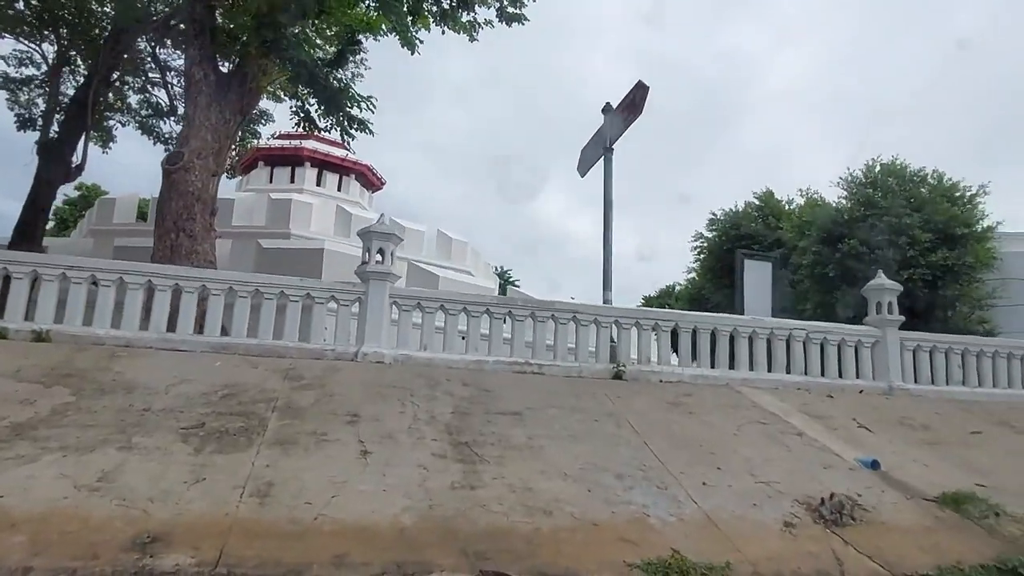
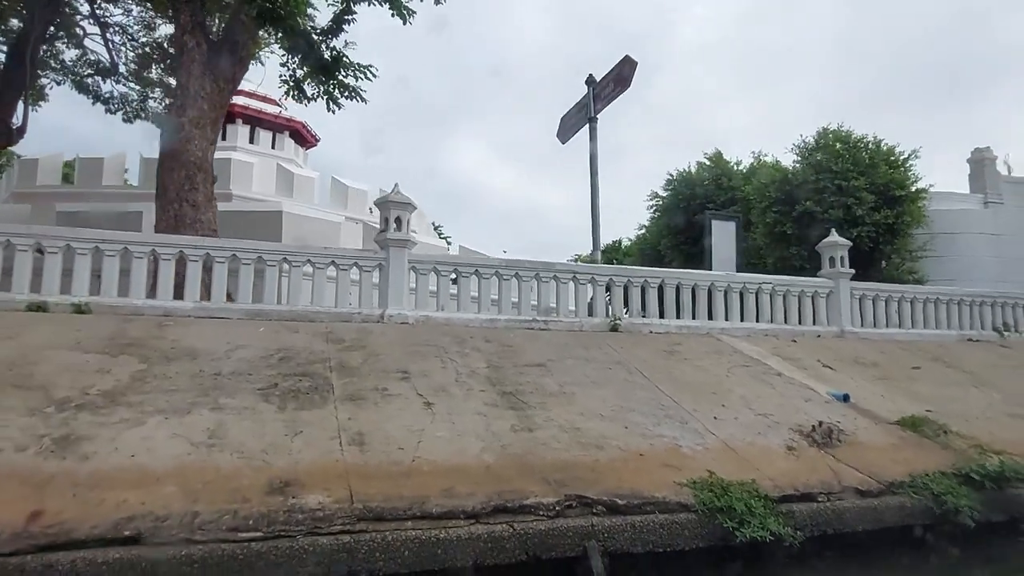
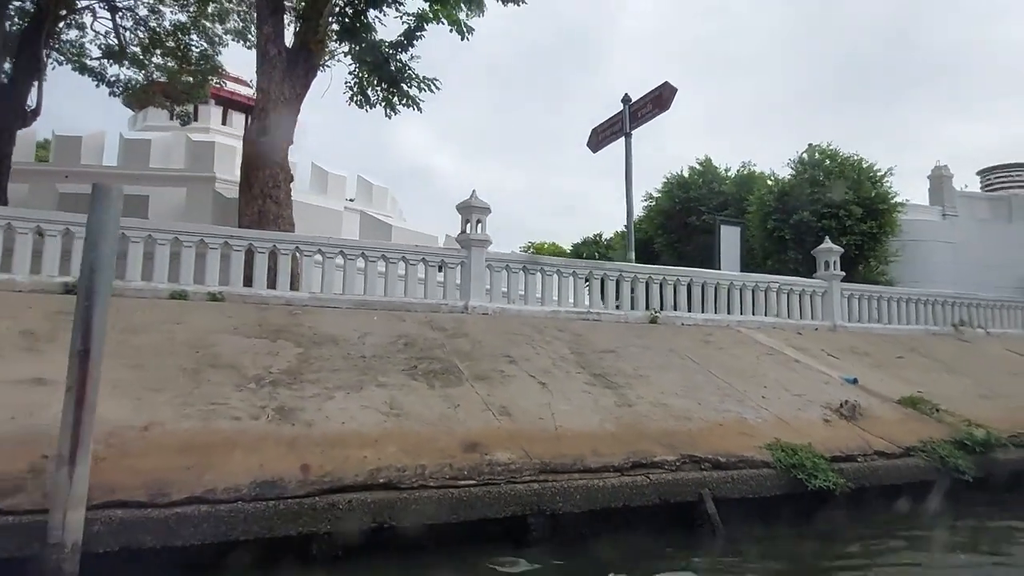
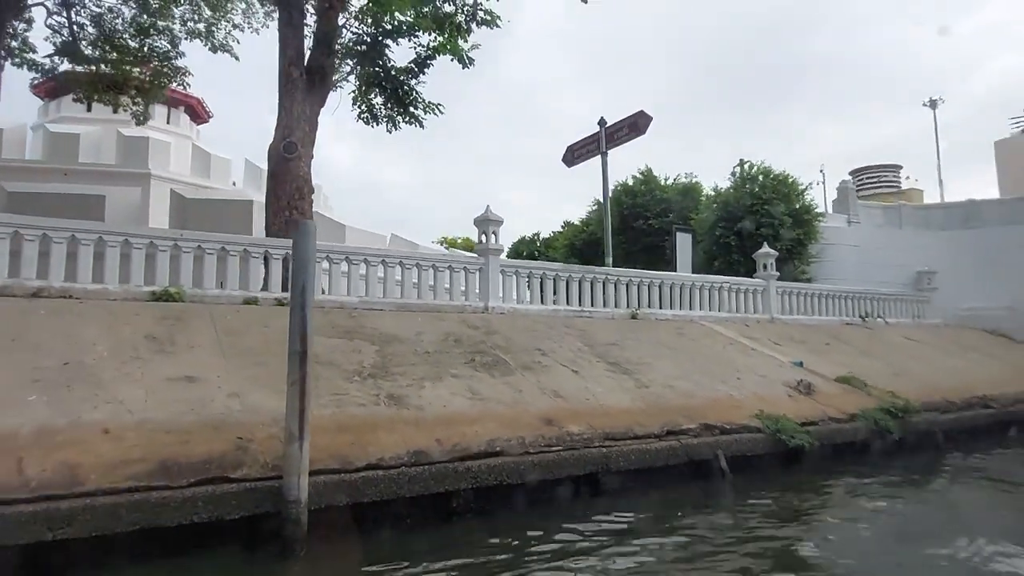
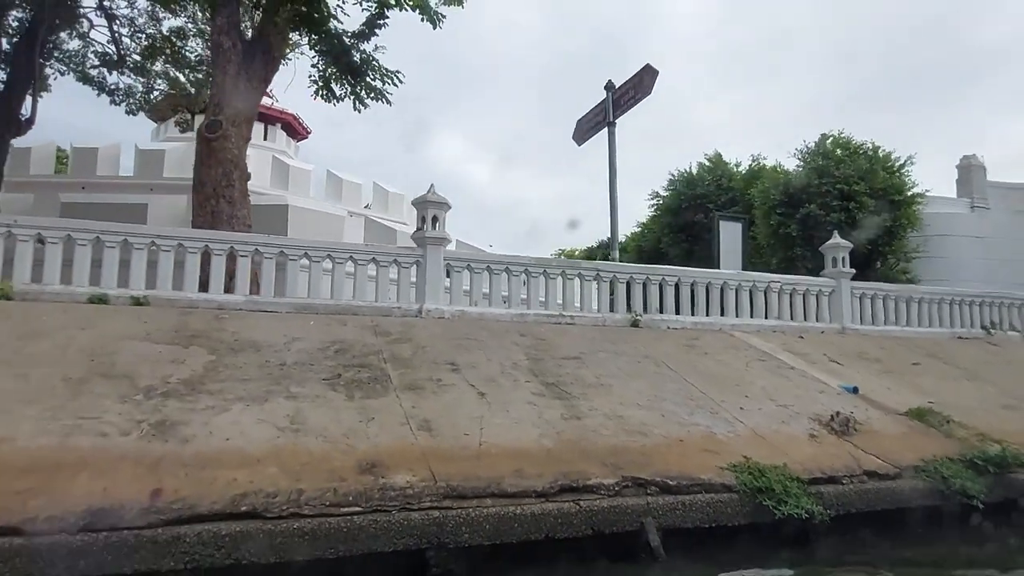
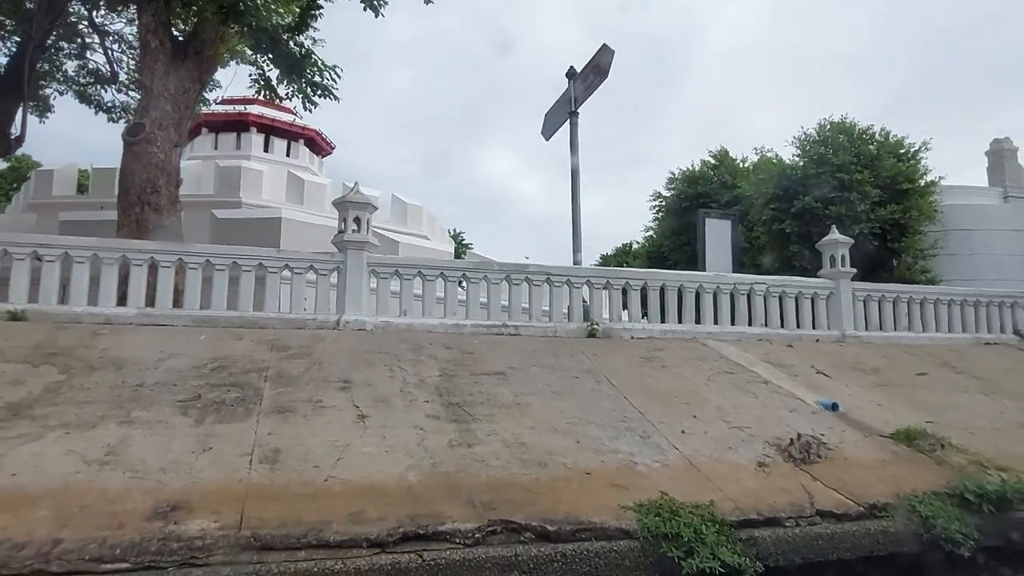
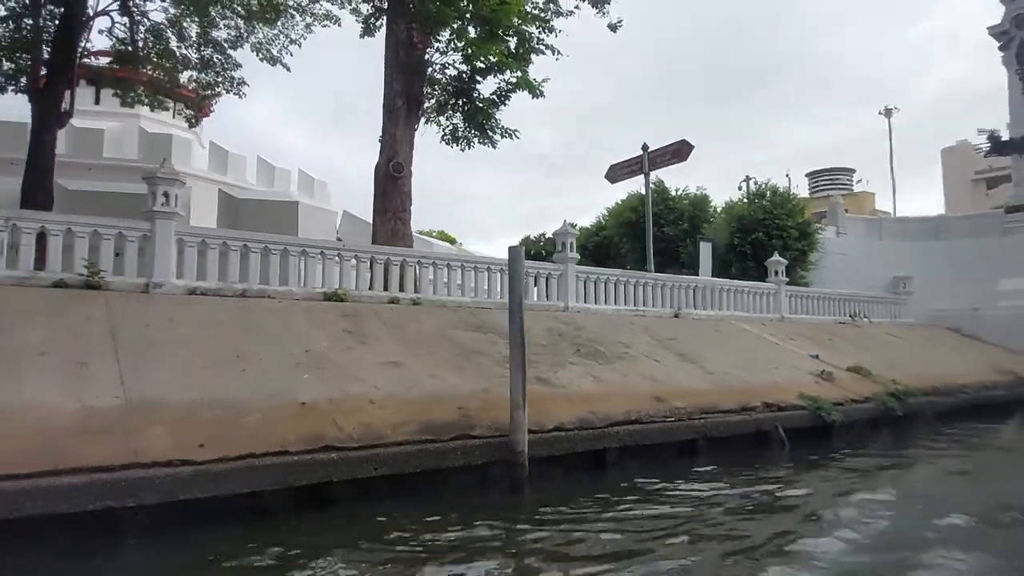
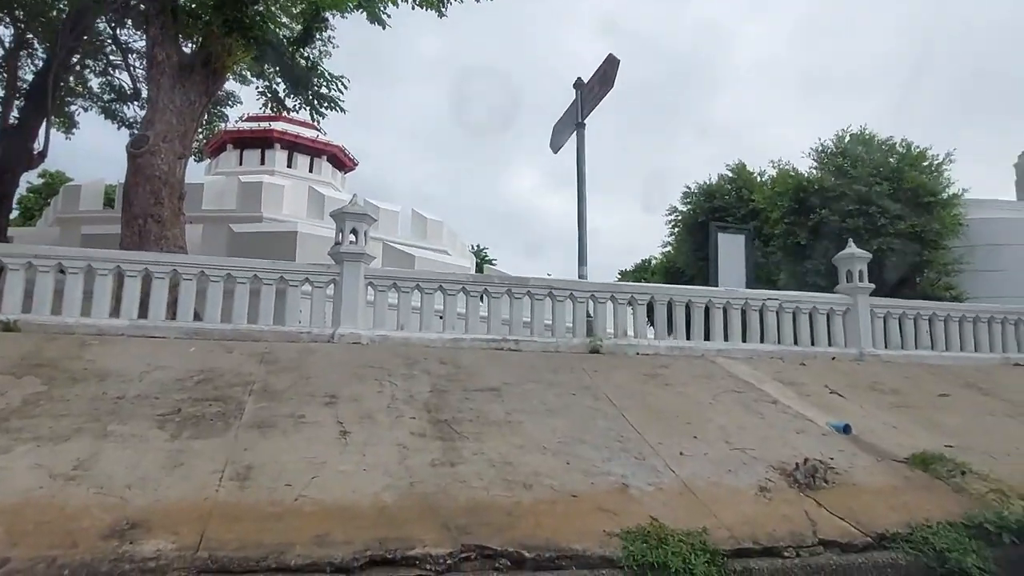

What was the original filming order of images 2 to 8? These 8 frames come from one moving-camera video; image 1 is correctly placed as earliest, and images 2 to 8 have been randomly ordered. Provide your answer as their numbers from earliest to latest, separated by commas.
8, 6, 2, 5, 3, 4, 7
